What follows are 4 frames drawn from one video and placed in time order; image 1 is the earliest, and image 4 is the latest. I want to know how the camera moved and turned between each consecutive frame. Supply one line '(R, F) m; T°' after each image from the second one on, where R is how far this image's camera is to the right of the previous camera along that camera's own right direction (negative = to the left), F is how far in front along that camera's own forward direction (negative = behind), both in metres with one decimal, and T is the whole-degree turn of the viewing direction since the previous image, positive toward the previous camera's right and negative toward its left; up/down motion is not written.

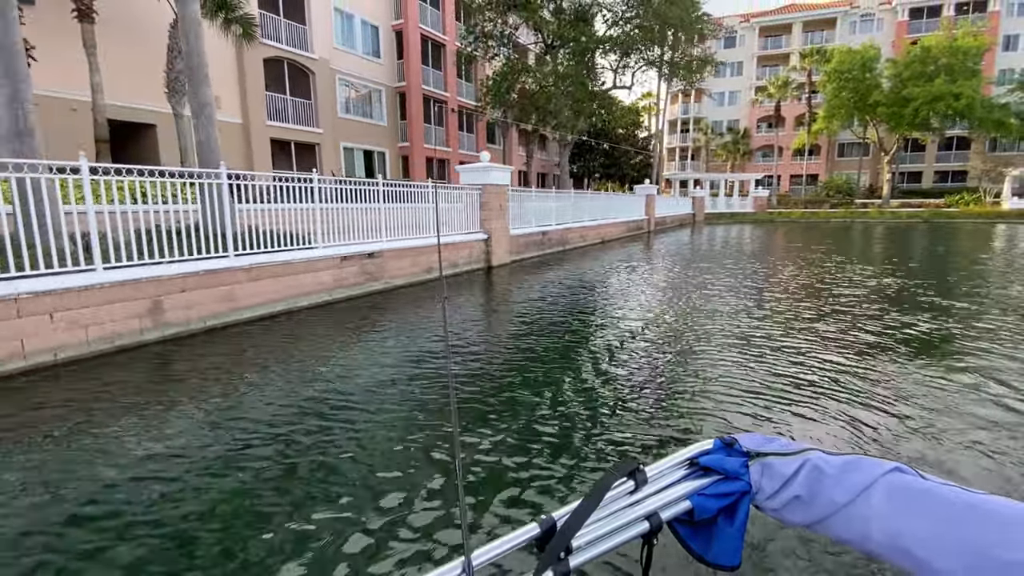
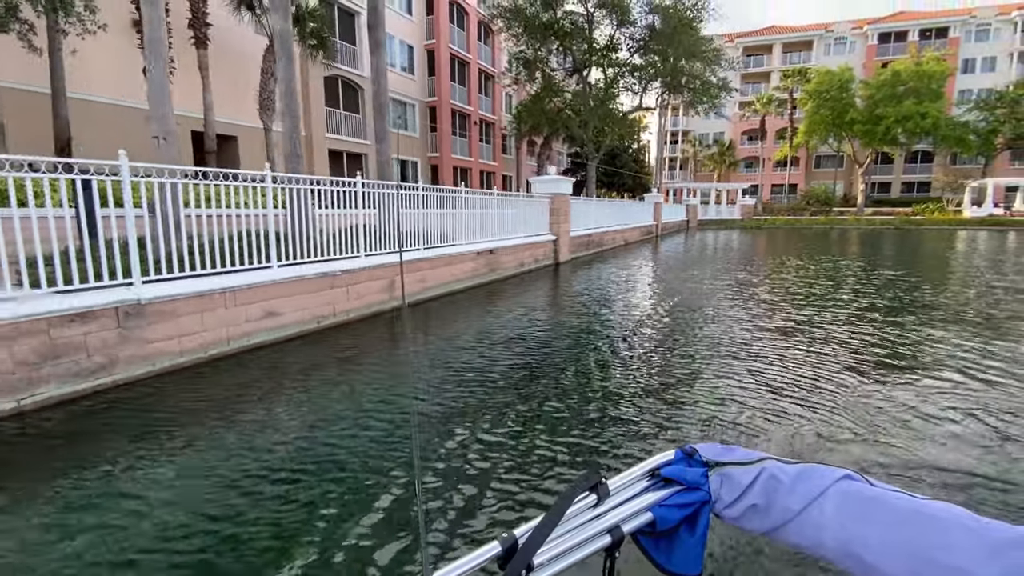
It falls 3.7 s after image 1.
(-2.3, -2.0) m; +3°
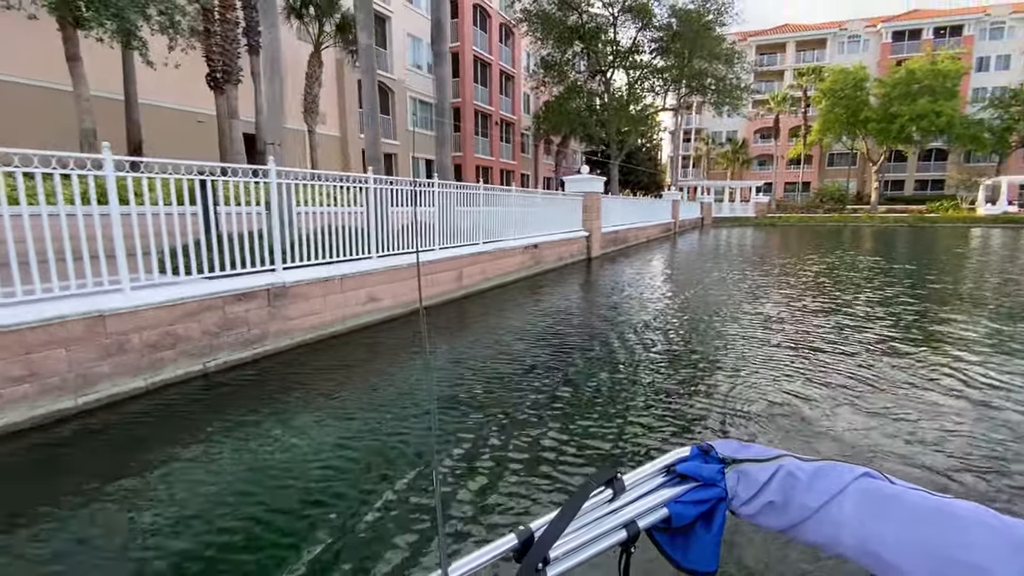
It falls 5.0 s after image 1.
(-0.8, -0.8) m; -1°
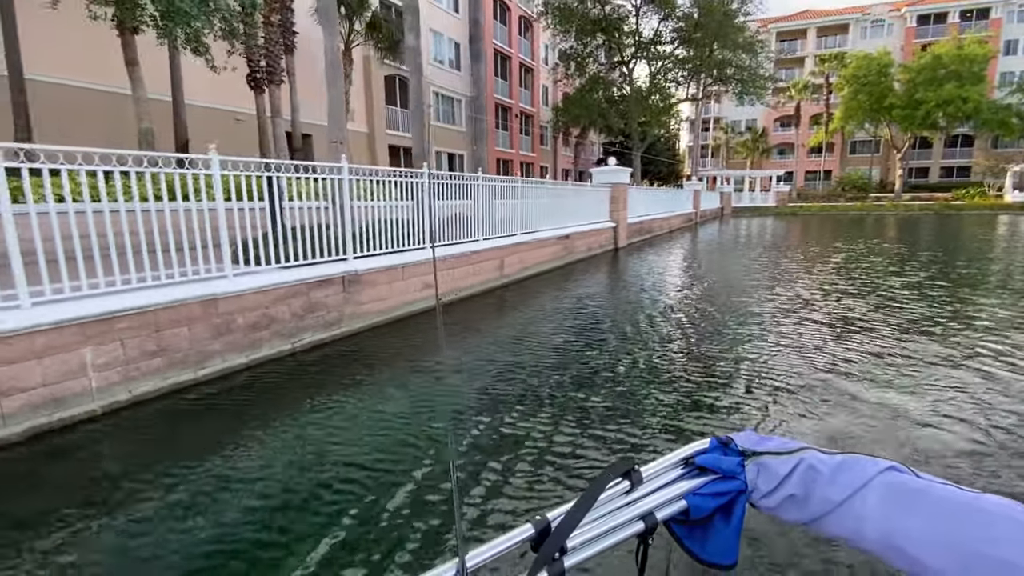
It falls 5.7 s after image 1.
(-0.4, -0.4) m; -2°
